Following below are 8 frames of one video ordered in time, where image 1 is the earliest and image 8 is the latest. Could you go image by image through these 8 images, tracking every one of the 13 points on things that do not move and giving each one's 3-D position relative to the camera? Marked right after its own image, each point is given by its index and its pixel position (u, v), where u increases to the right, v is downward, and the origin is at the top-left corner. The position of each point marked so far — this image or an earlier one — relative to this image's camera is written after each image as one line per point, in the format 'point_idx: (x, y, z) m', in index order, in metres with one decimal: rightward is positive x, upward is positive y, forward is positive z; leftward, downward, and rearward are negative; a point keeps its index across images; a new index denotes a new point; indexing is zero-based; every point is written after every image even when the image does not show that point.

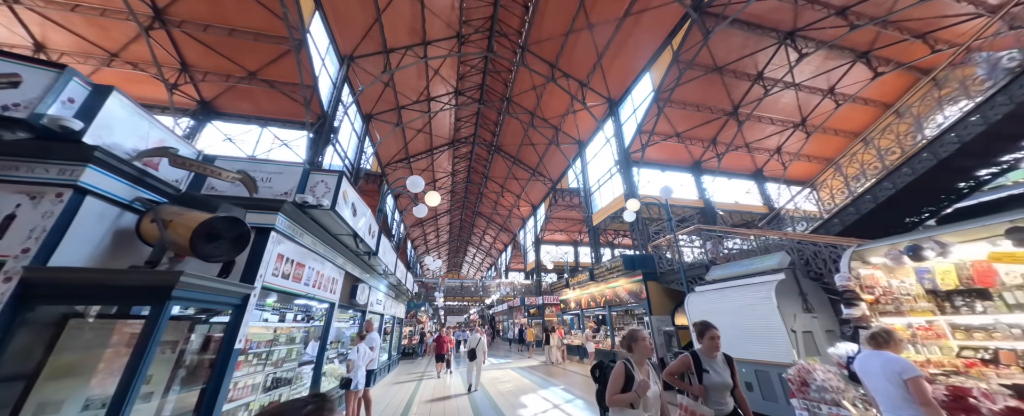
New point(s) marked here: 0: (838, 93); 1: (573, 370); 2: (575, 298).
0: (+15.4, +5.4, +13.7) m
1: (+2.0, -5.5, +9.7) m
2: (+2.6, -3.8, +12.1) m
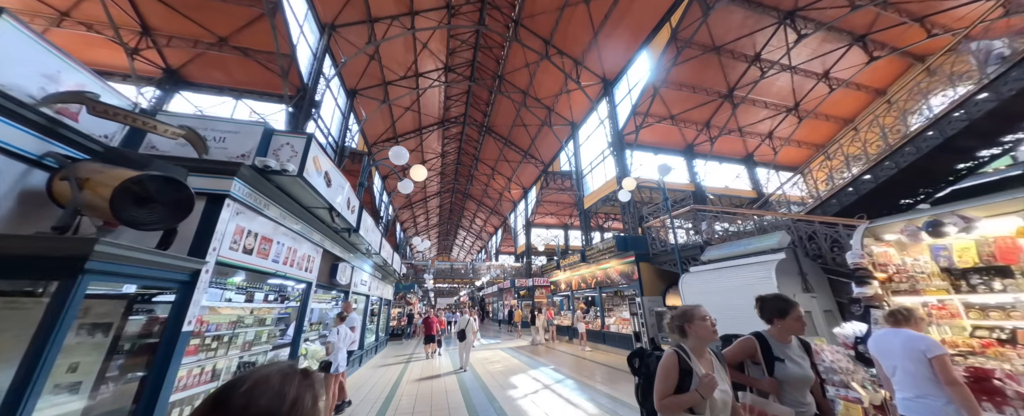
0: (+15.0, +6.1, +13.6) m
1: (+1.7, -4.8, +9.7) m
2: (+2.2, -3.0, +12.0) m
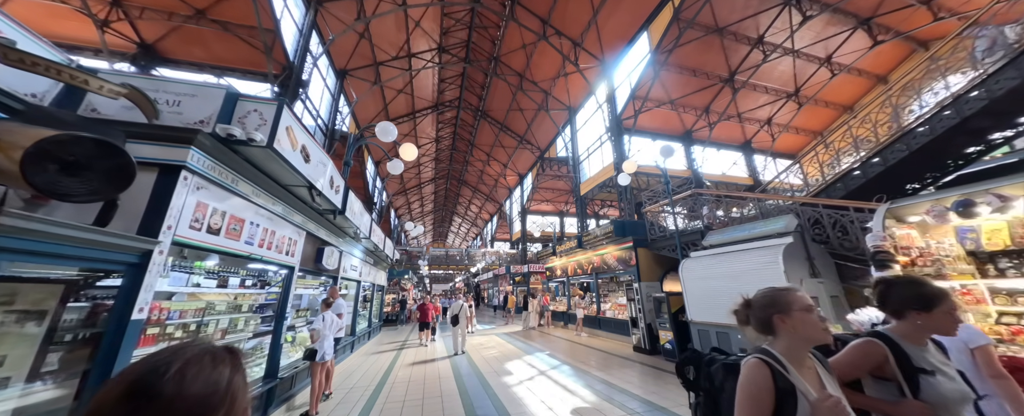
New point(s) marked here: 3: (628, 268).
0: (+14.8, +6.7, +13.3) m
1: (+1.5, -4.3, +9.7) m
2: (+2.0, -2.4, +11.9) m
3: (+3.1, -1.6, +7.8) m
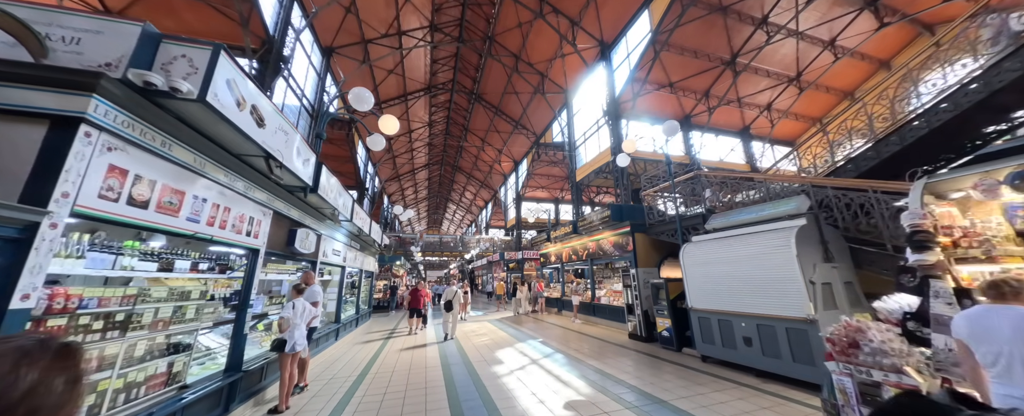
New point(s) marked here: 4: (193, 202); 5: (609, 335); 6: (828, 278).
0: (+14.6, +7.3, +12.8) m
1: (+1.3, -3.8, +9.5) m
2: (+1.8, -1.8, +11.7) m
3: (+3.0, -1.2, +7.6) m
4: (-2.8, 0.0, +2.5) m
5: (+2.4, -3.1, +7.1) m
6: (+3.8, -0.8, +3.4) m
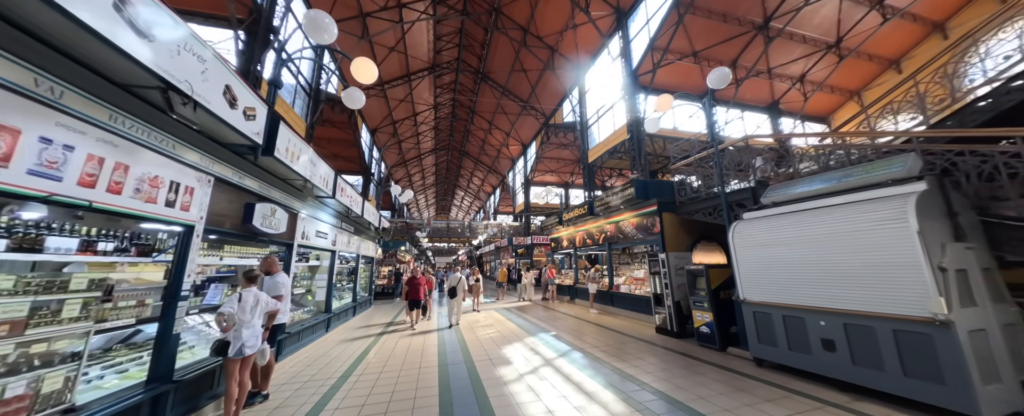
0: (+14.9, +8.1, +11.2) m
1: (+1.5, -3.1, +8.7) m
2: (+2.1, -1.1, +10.8) m
3: (+3.2, -0.7, +6.6) m
4: (-2.7, +0.3, +1.7) m
5: (+2.6, -2.6, +6.2) m
6: (+3.9, -0.5, +2.5) m
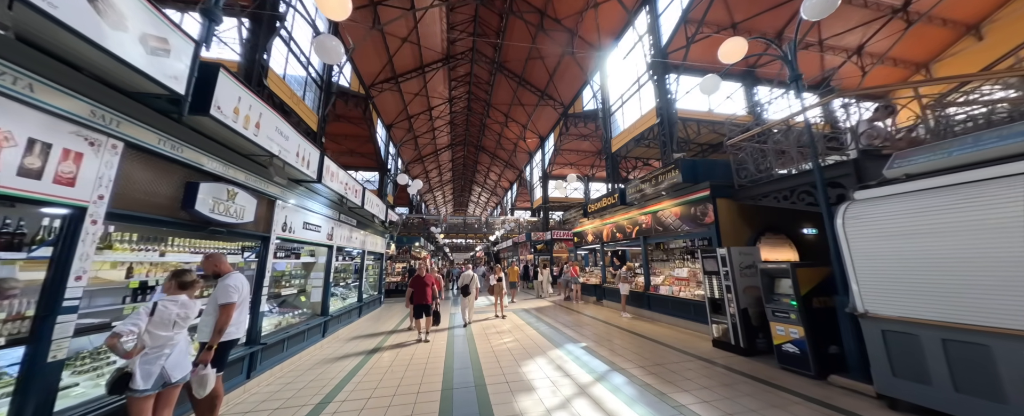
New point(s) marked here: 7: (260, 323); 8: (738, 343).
0: (+15.5, +8.6, +9.2) m
1: (+2.1, -2.9, +7.7) m
2: (+2.7, -0.7, +9.7) m
3: (+3.5, -0.4, +5.5) m
4: (-2.6, +0.5, +0.9) m
5: (+2.9, -2.3, +5.2) m
6: (+4.0, -0.2, +1.3) m
7: (-3.1, -1.4, +3.6) m
8: (+3.2, -1.9, +4.1) m
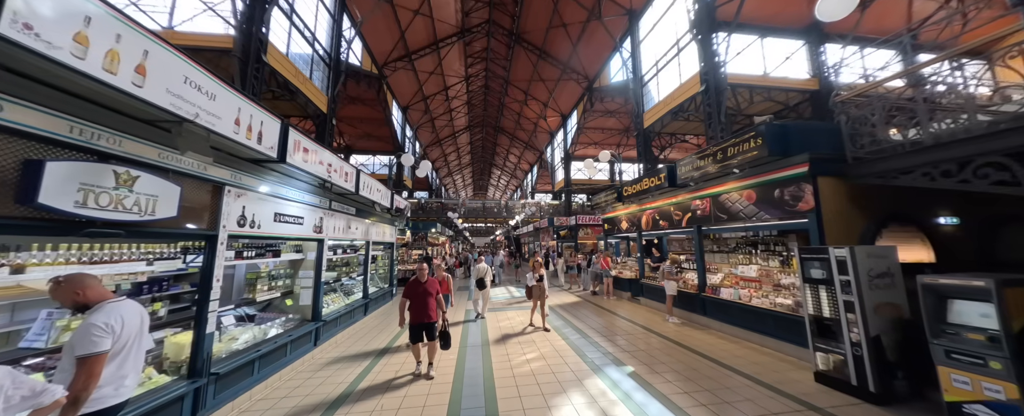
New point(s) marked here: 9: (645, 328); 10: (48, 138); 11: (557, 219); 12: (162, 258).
0: (+15.9, +9.1, +6.5) m
1: (+2.6, -2.5, +6.6) m
2: (+3.4, -0.2, +8.4) m
3: (+3.9, -0.1, +4.2) m
4: (-2.6, +0.4, -0.1) m
5: (+3.3, -2.1, +4.0) m
6: (+4.0, -0.2, -0.1) m
7: (-2.9, -1.3, +2.8) m
8: (+3.5, -1.7, +2.8) m
9: (+2.7, -2.4, +5.7) m
10: (-2.8, +0.4, +1.8) m
11: (+2.3, -0.6, +14.7) m
12: (-3.1, -0.4, +2.5) m
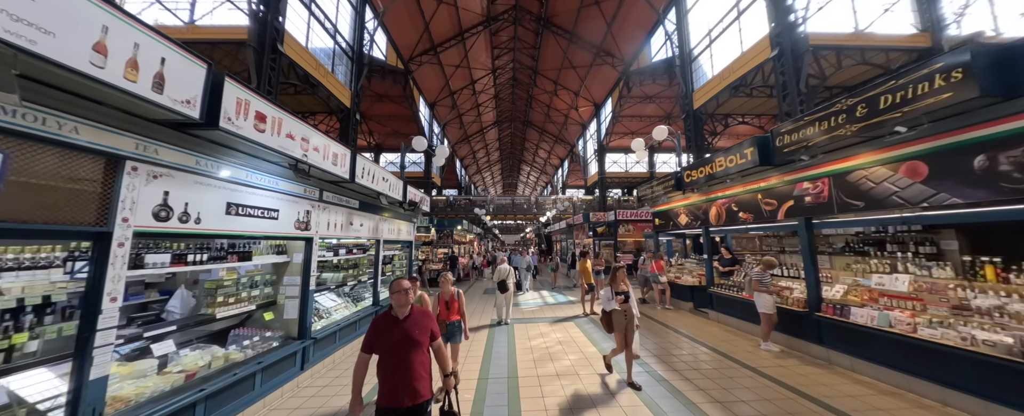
0: (+16.3, +9.5, +3.6) m
1: (+3.2, -2.3, +5.1) m
2: (+4.1, 0.0, +6.8) m
3: (+4.2, +0.1, +2.6) m
4: (-2.7, +0.5, -1.0) m
5: (+3.6, -1.9, +2.4) m
6: (+3.9, -0.1, -1.7) m
7: (-2.6, -1.2, +1.9) m
8: (+3.7, -1.6, +1.3) m
9: (+3.2, -2.2, +4.2) m
10: (-2.6, +0.5, +0.9) m
11: (+3.7, -0.3, +13.2) m
12: (-2.8, -0.3, +1.7) m
